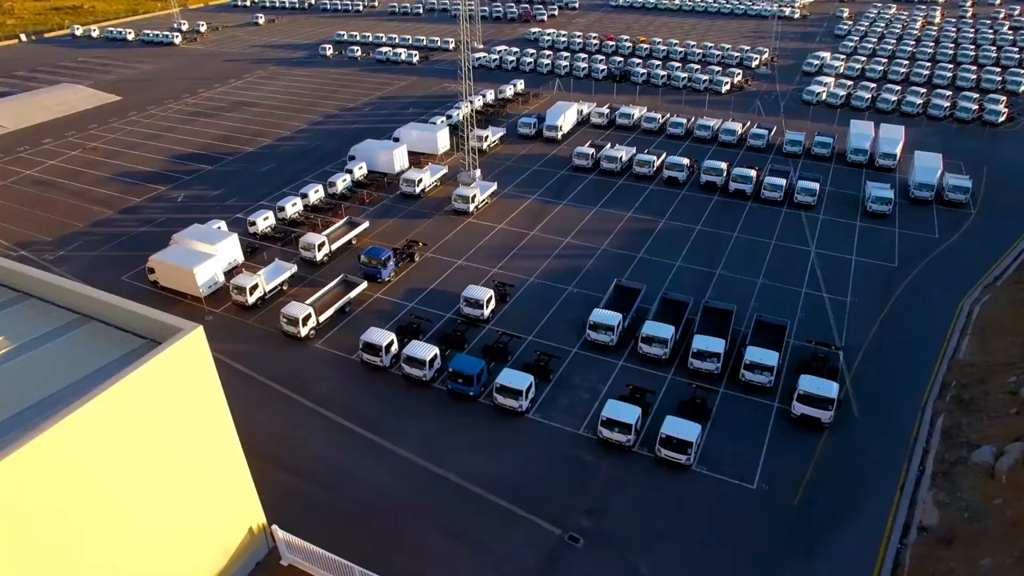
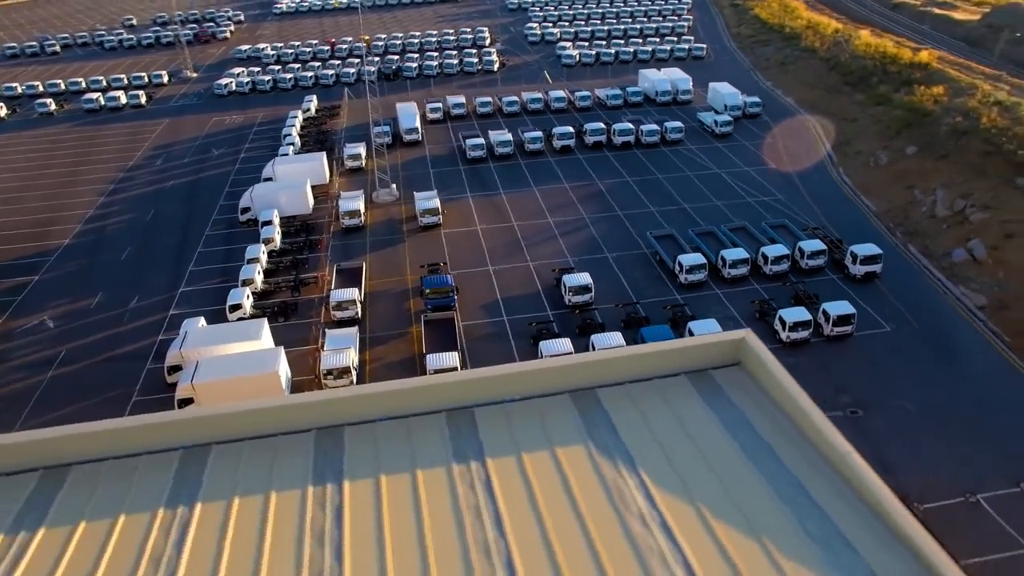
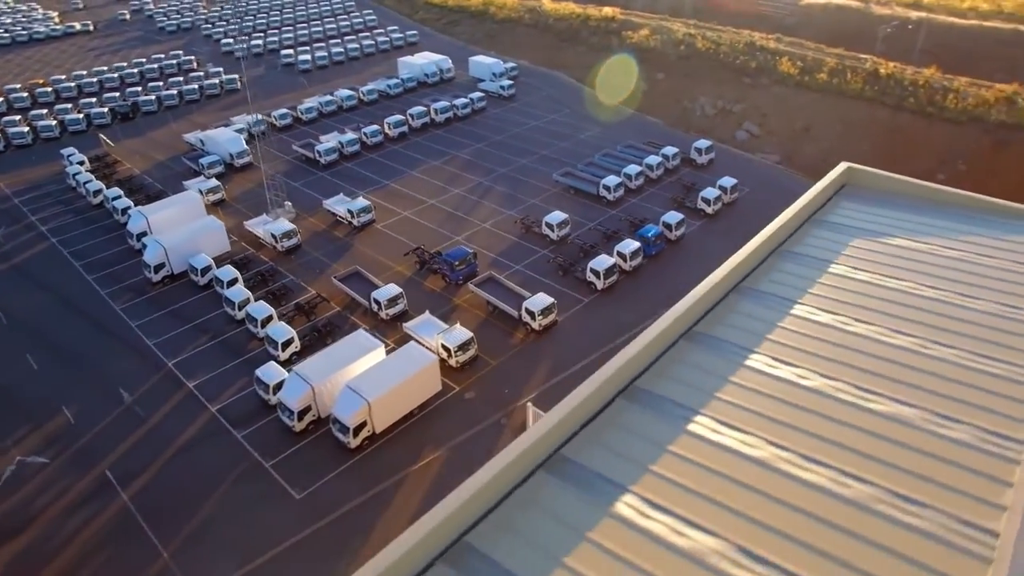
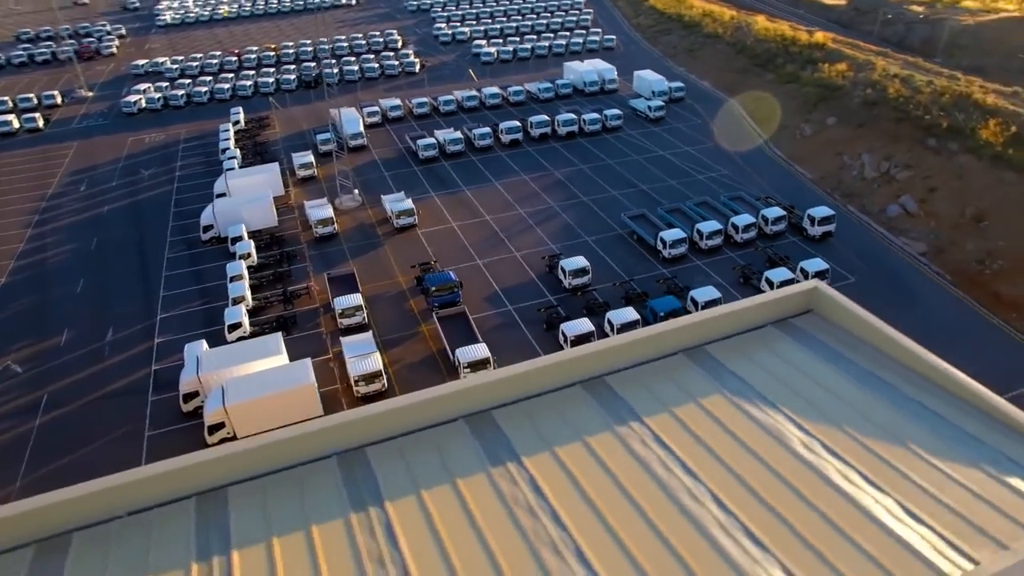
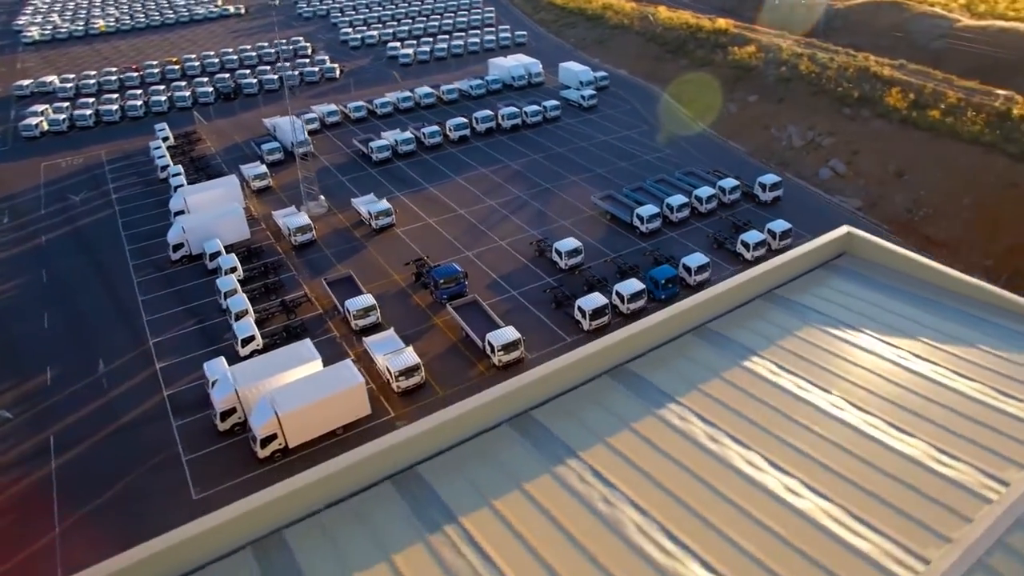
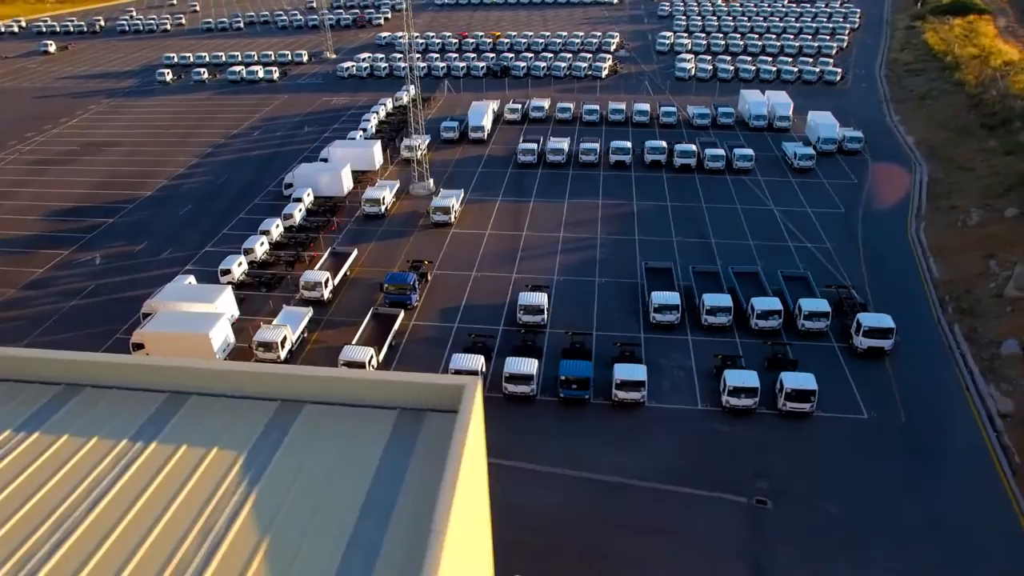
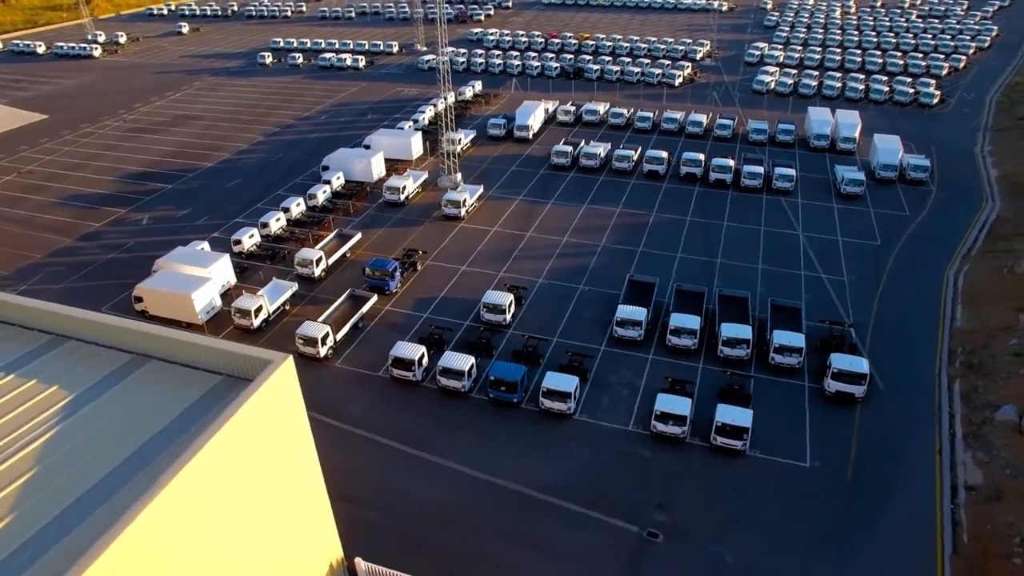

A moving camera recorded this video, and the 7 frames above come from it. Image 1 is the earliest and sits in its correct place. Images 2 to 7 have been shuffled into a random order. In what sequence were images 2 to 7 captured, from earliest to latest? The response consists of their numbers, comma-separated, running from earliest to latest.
7, 6, 2, 4, 5, 3
